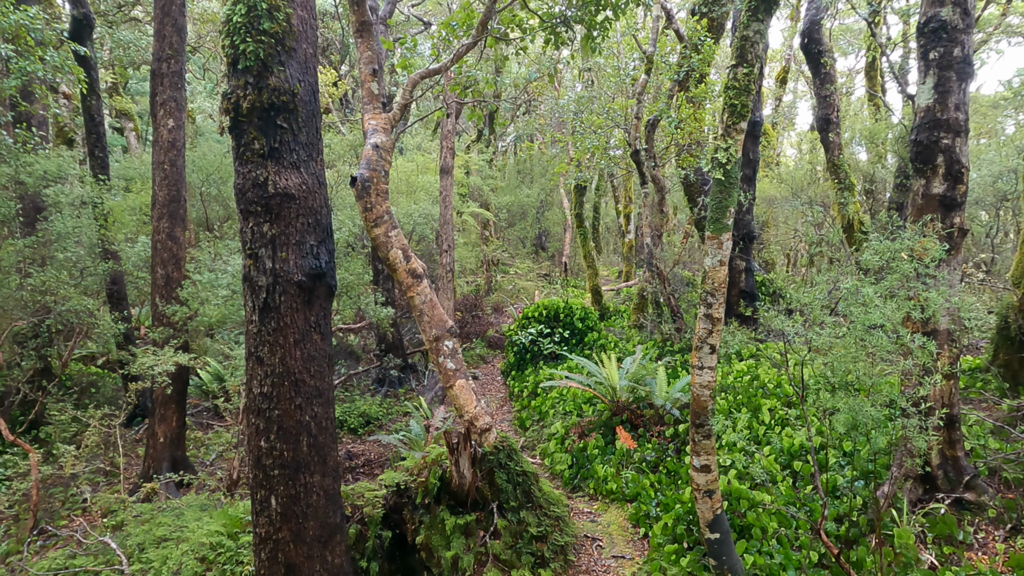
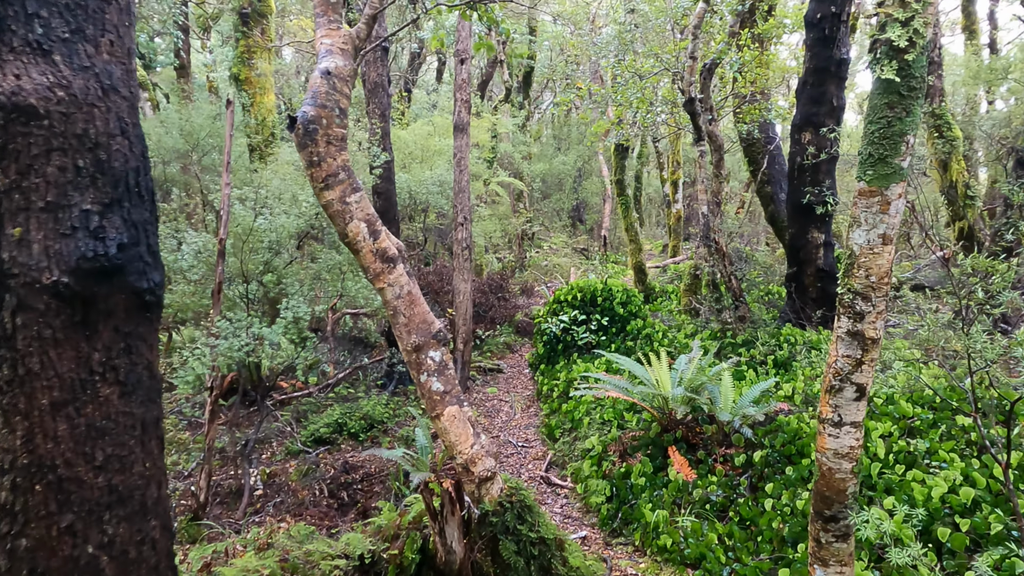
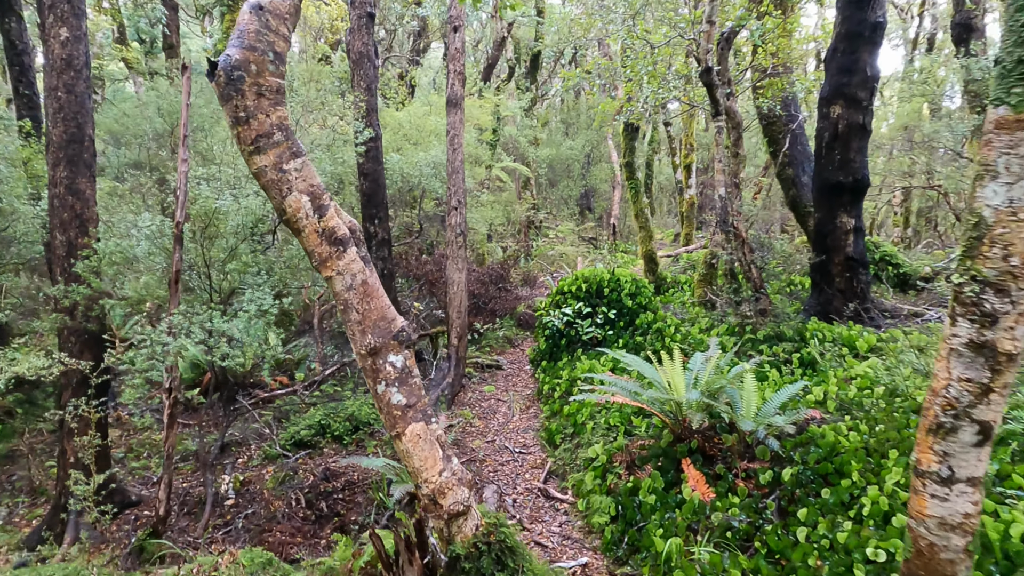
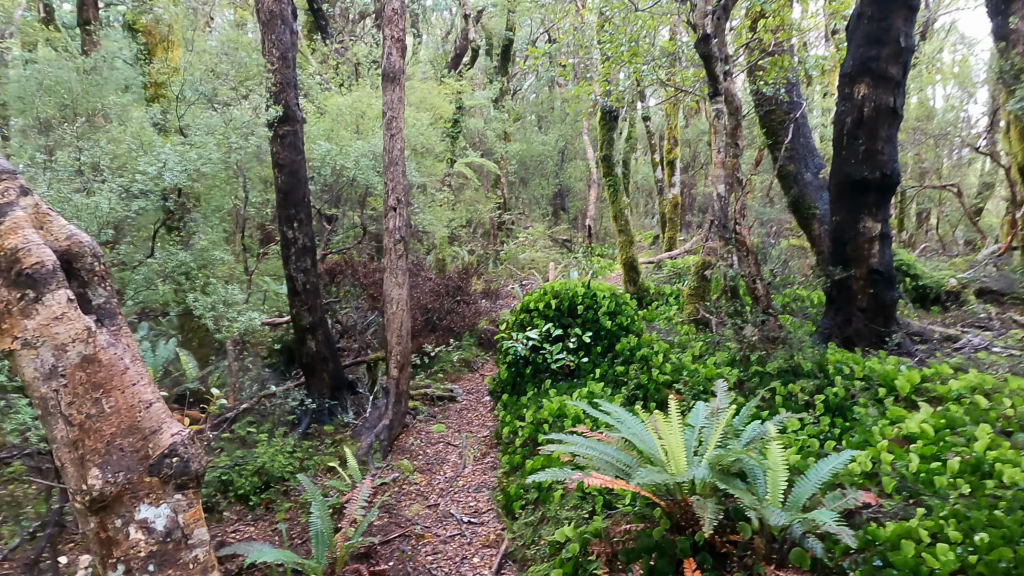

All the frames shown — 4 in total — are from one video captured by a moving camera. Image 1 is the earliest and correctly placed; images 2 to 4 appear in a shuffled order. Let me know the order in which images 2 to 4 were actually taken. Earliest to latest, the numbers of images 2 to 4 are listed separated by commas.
2, 3, 4
